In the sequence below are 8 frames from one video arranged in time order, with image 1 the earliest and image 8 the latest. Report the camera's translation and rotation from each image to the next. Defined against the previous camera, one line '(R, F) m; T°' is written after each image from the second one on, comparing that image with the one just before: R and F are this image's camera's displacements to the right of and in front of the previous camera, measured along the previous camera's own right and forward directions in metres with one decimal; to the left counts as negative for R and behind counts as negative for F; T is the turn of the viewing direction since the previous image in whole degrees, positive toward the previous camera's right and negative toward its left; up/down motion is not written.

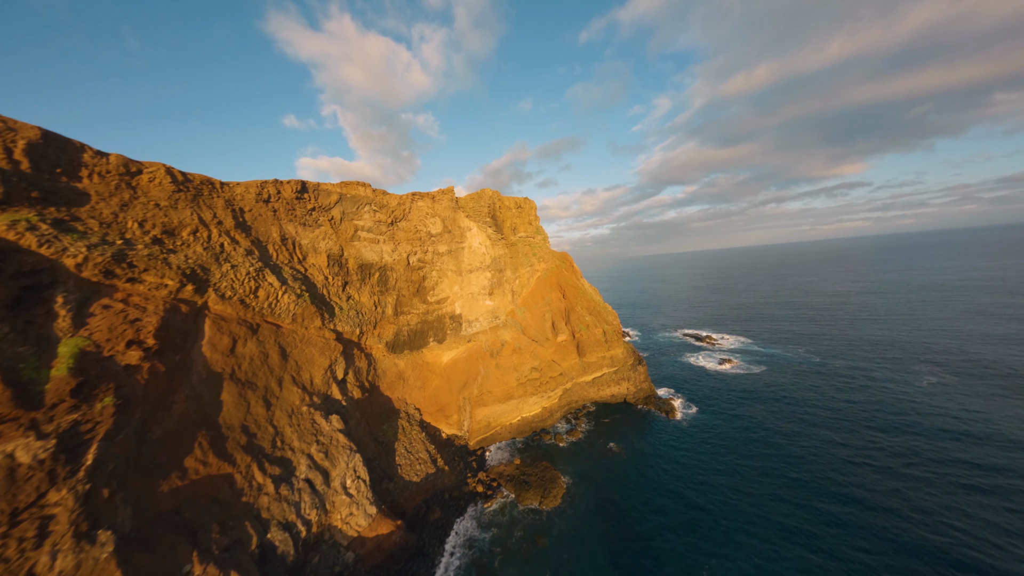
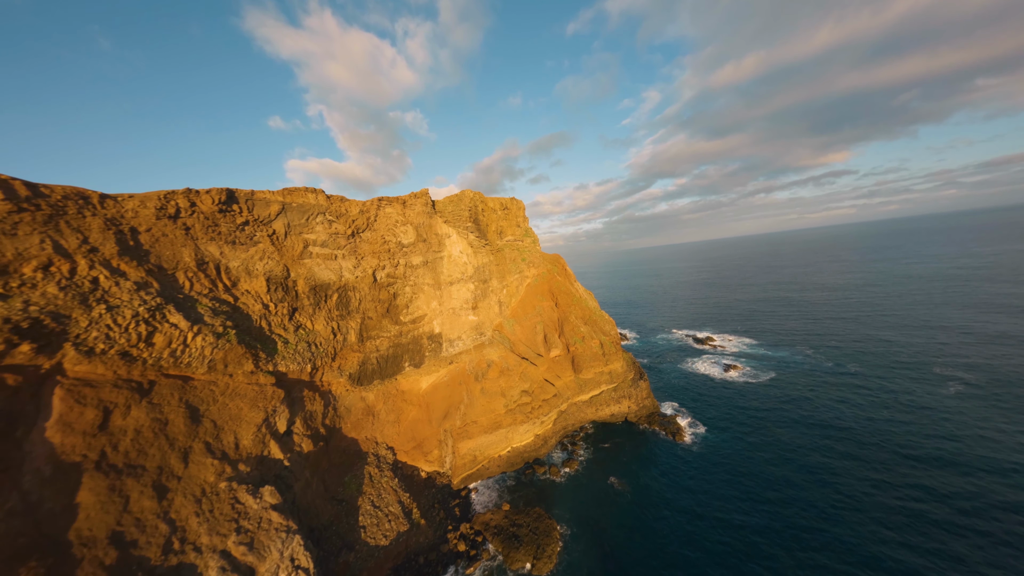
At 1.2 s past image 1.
(+1.0, +3.7) m; +1°
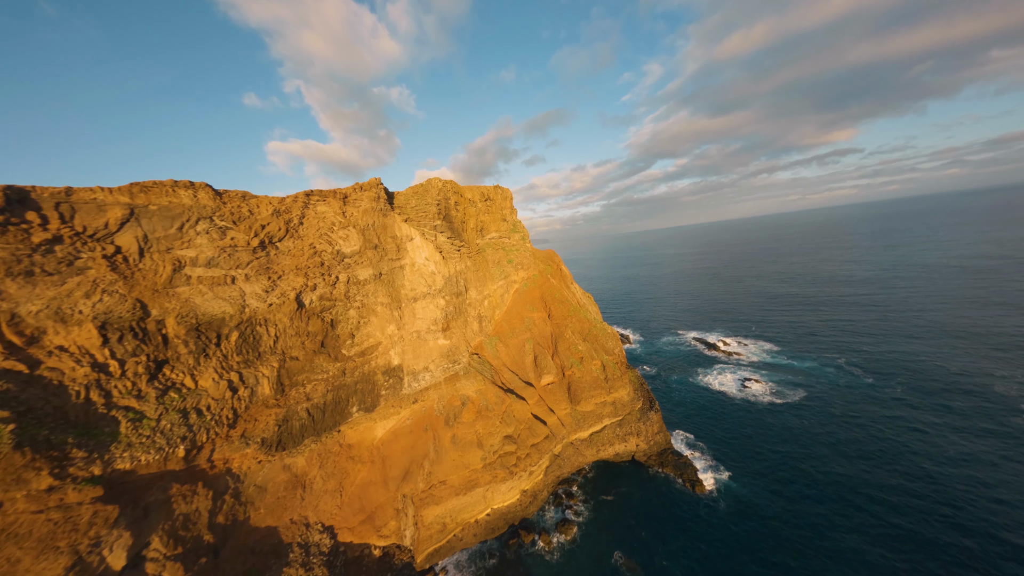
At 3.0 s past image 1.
(+1.4, +6.5) m; 0°
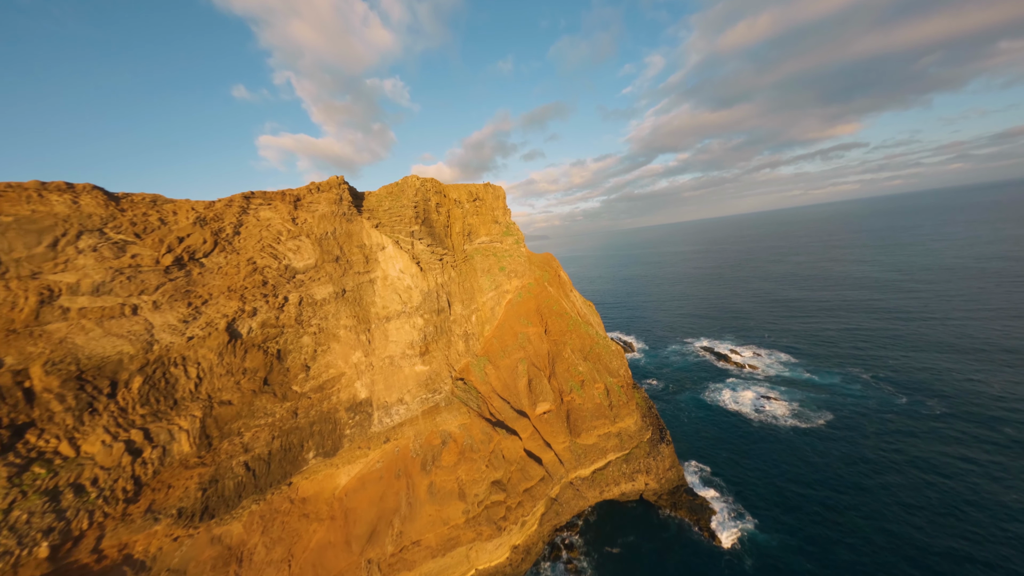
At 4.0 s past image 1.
(+0.7, +3.6) m; 0°
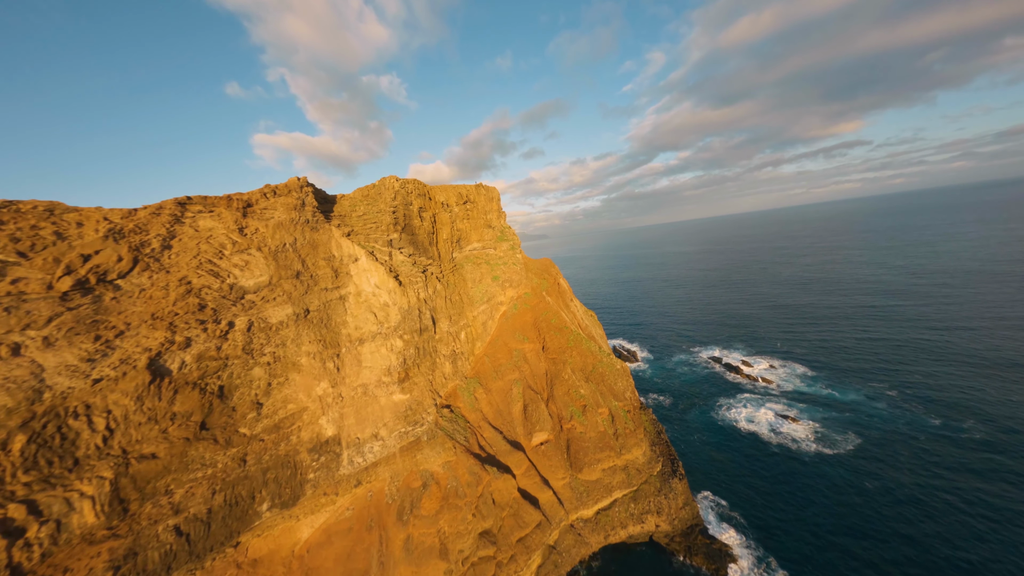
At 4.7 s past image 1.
(+0.5, +2.7) m; 0°
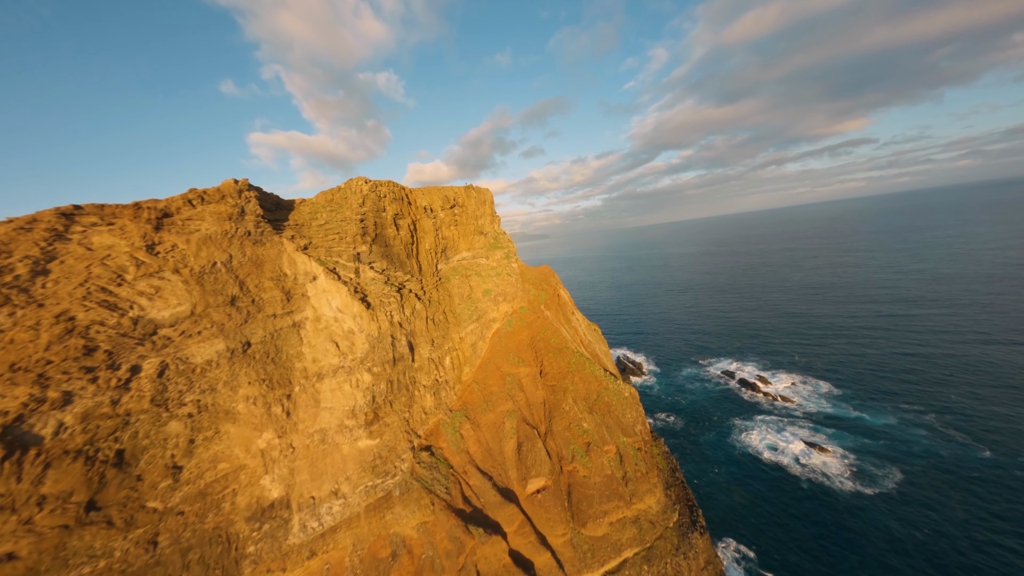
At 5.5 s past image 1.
(+0.6, +3.1) m; 0°
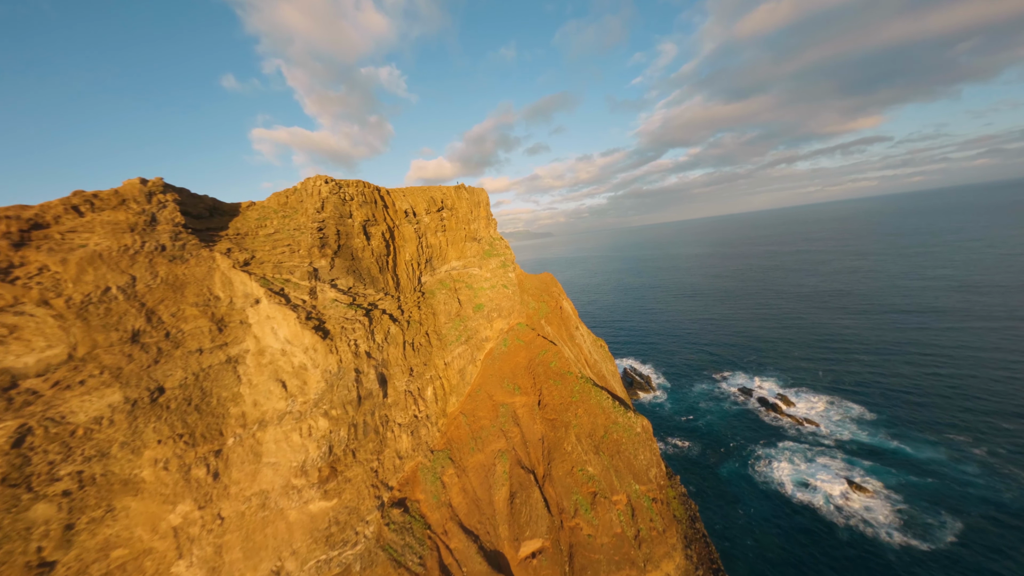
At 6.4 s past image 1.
(+0.5, +3.1) m; -1°
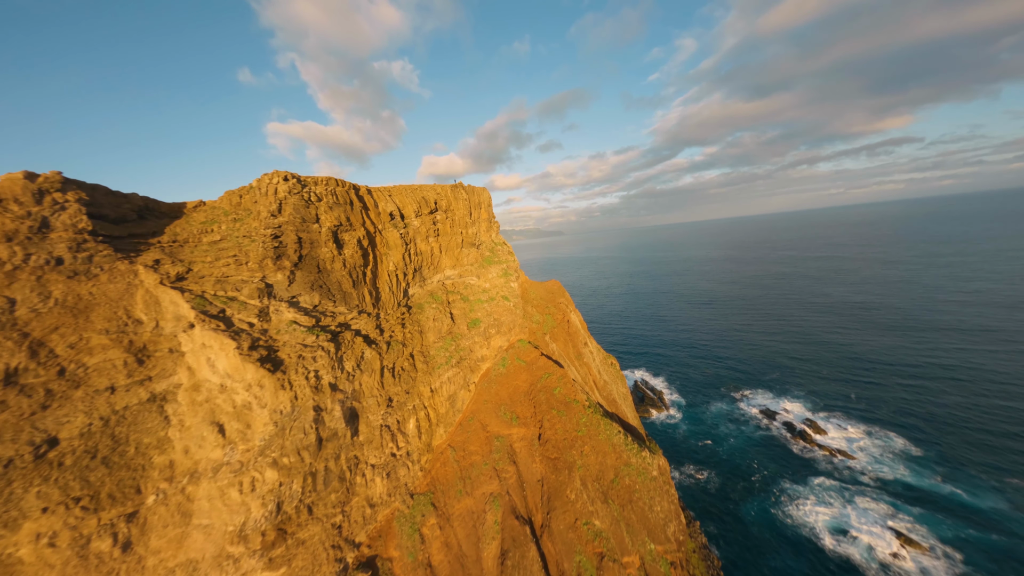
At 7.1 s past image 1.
(+0.5, +2.6) m; -2°
